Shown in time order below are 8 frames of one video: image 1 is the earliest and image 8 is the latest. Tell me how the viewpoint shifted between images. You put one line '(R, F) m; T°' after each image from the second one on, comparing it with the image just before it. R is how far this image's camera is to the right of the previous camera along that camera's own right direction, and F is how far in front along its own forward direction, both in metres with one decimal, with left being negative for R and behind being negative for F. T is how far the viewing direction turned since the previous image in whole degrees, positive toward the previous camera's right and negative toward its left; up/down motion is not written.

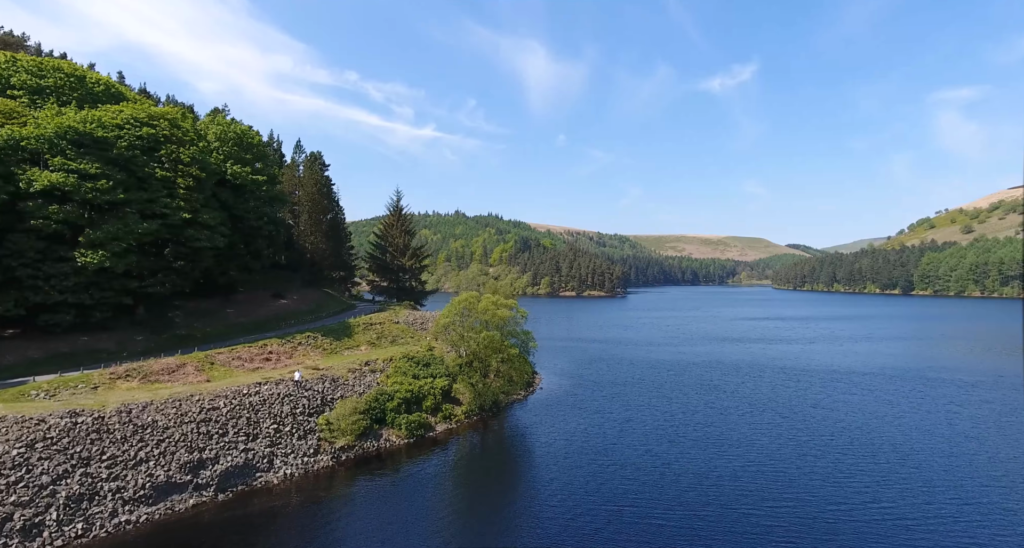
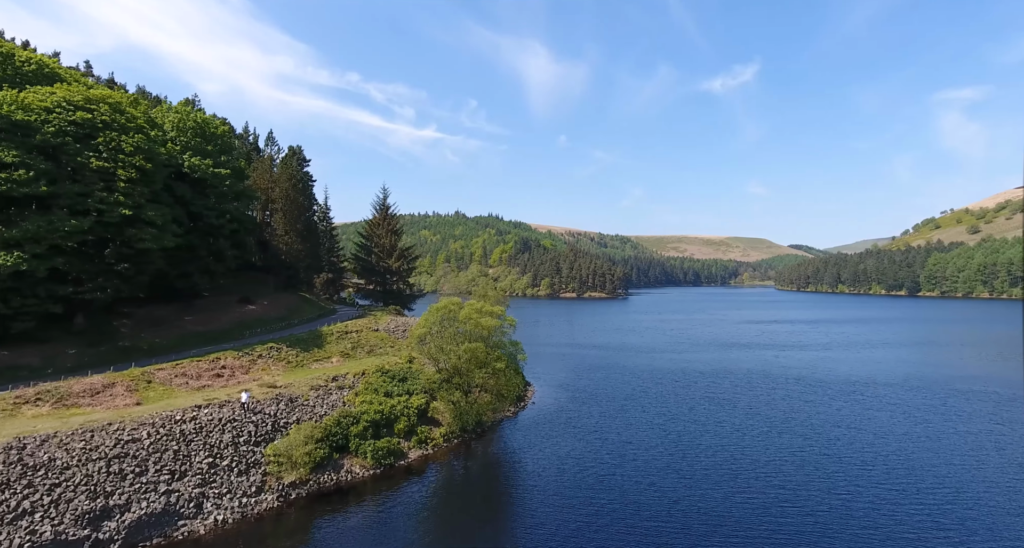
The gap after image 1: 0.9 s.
(+1.2, +5.6) m; 0°
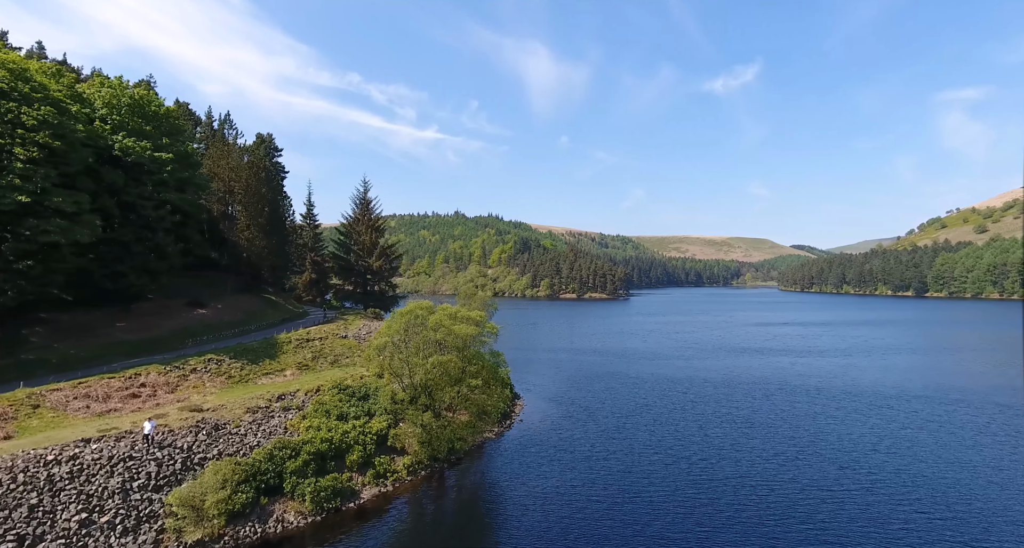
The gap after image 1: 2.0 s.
(+1.4, +7.0) m; 0°
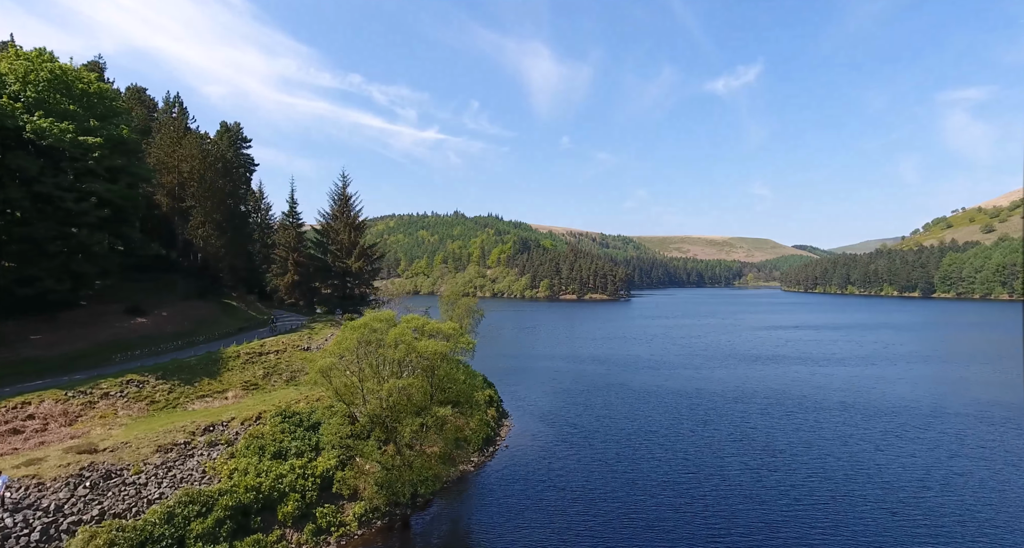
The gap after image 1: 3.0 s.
(+1.2, +6.6) m; 0°
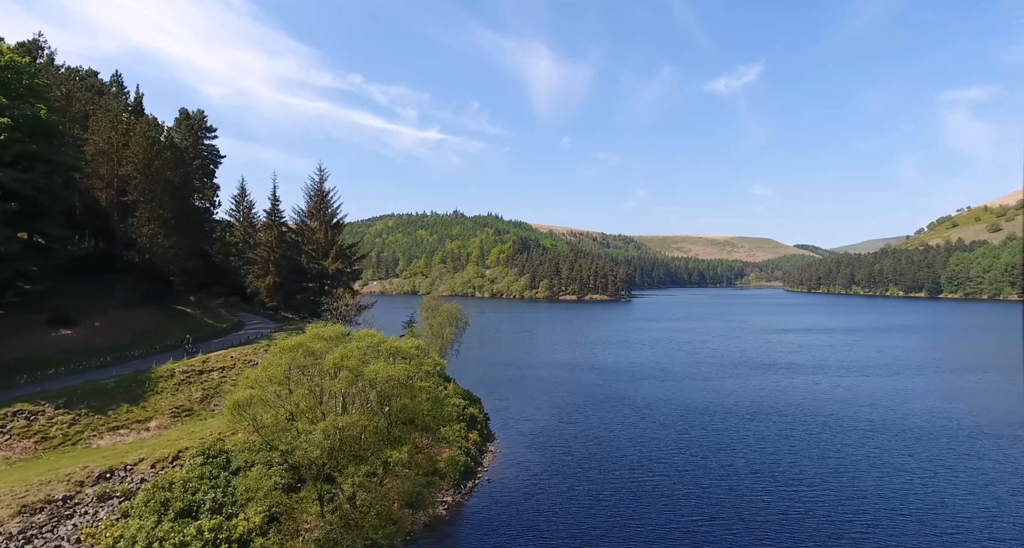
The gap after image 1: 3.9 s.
(+1.1, +6.2) m; 0°
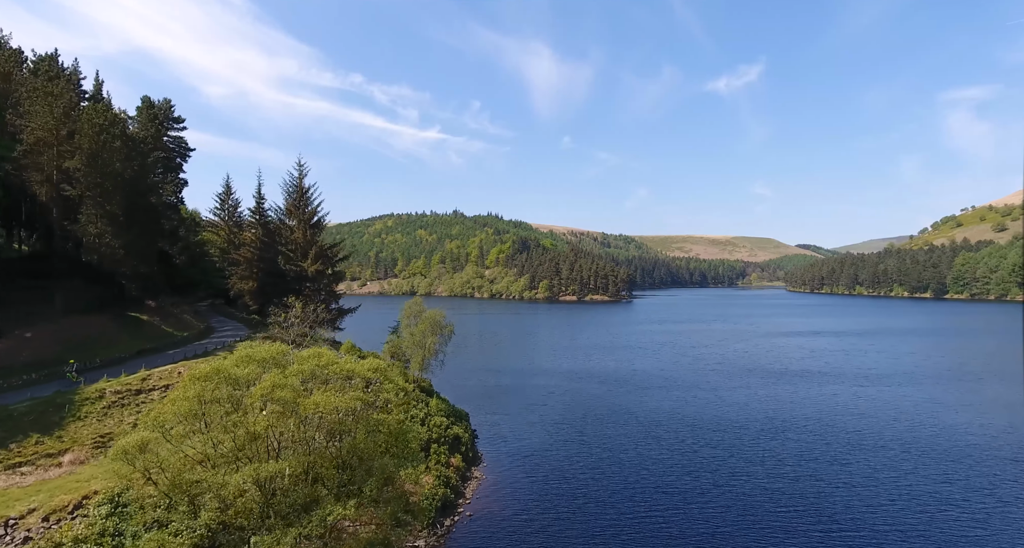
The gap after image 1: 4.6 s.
(+0.8, +4.9) m; 0°
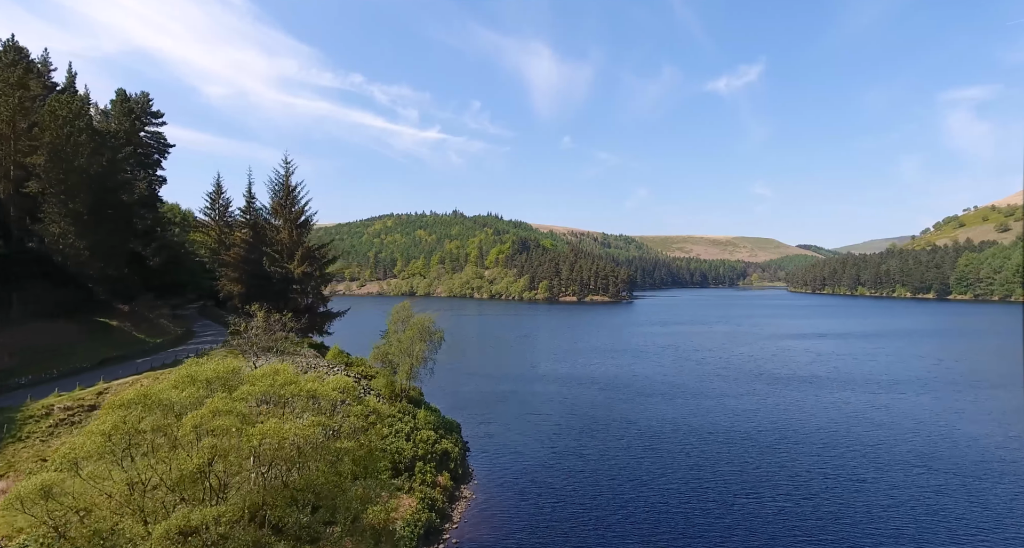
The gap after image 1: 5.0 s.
(+0.4, +2.9) m; 0°
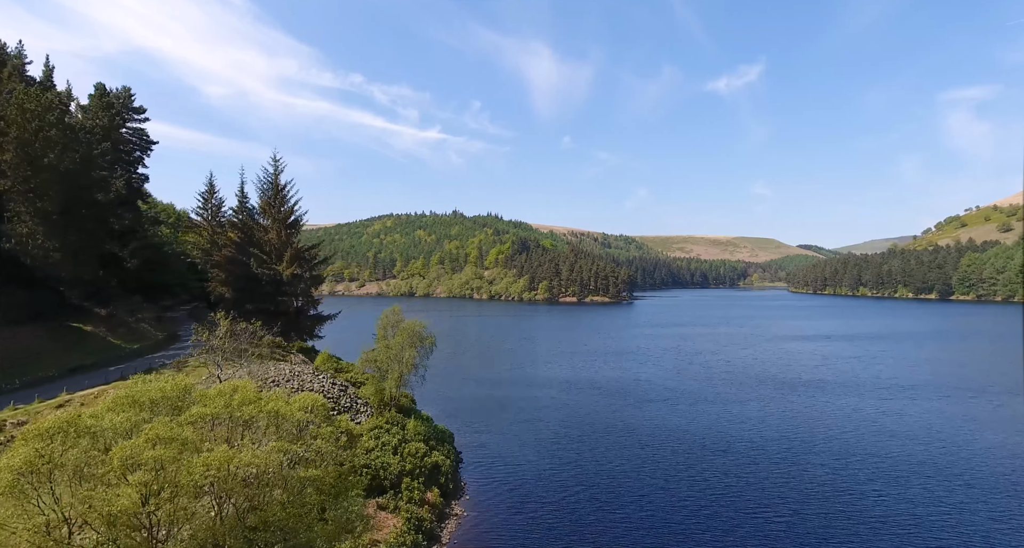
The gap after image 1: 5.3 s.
(+0.4, +2.1) m; 0°
